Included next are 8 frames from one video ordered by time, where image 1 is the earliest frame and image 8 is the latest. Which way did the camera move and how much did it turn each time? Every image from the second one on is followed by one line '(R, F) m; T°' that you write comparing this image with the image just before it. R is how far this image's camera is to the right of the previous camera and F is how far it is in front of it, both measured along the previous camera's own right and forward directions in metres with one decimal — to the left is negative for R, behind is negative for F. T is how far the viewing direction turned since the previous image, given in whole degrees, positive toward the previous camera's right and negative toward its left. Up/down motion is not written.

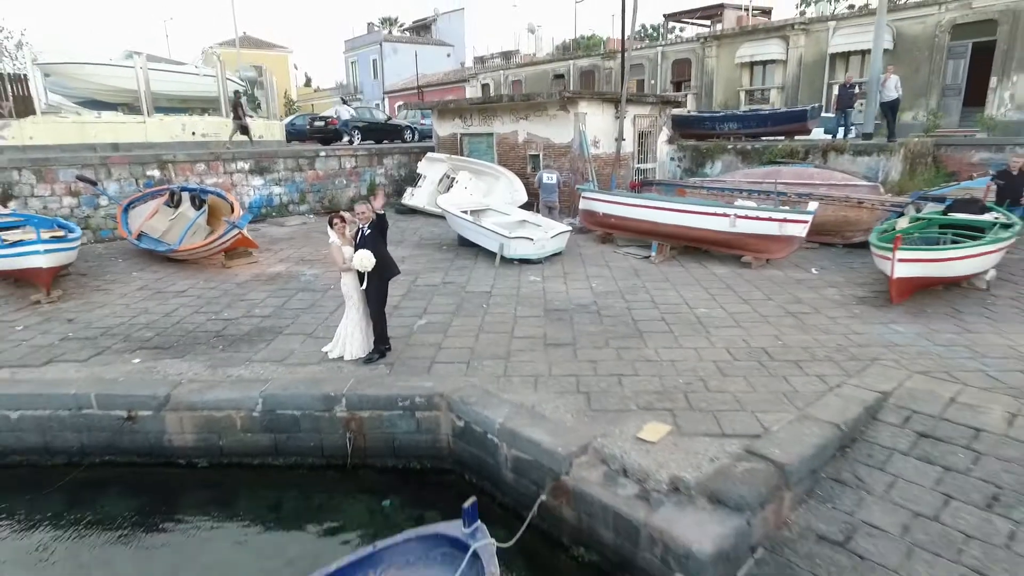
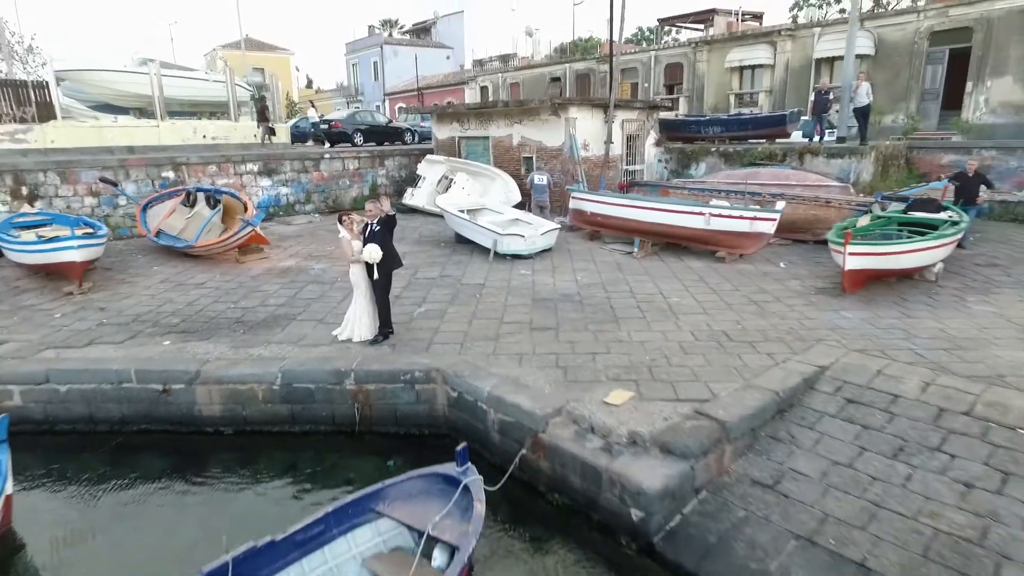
(+0.1, -0.7) m; 0°
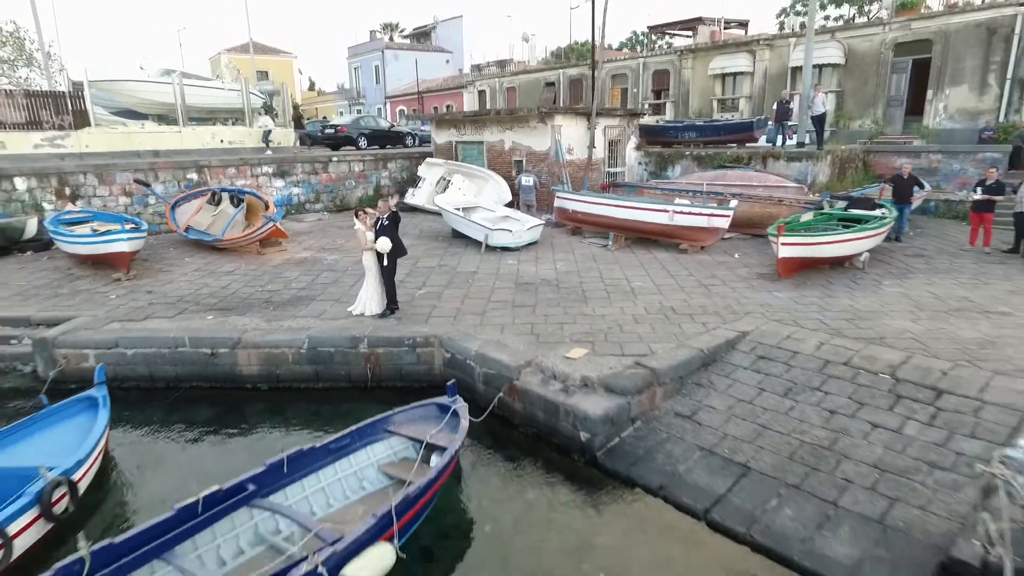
(+0.1, -1.3) m; 0°
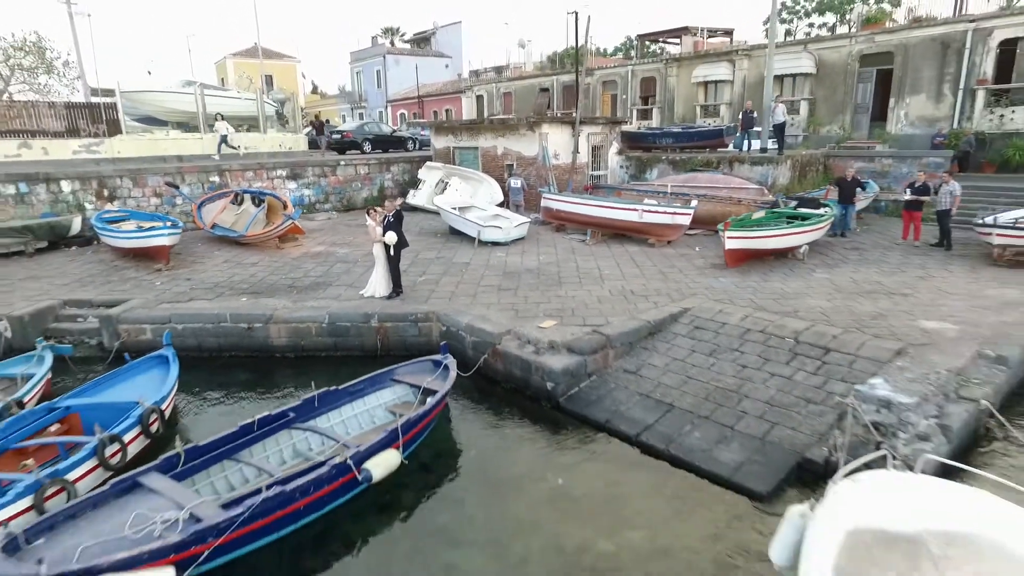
(+0.2, -1.5) m; 0°
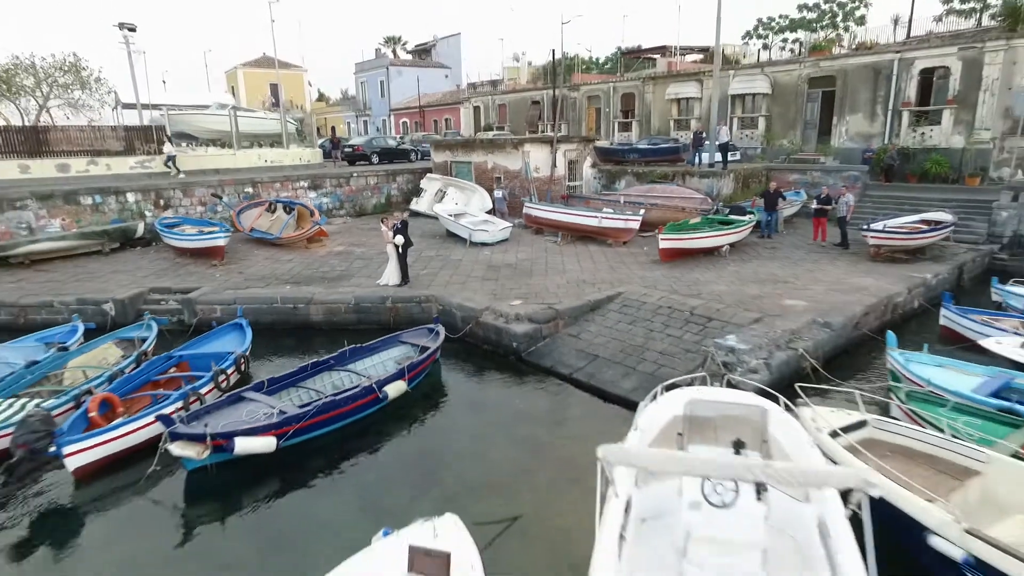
(+0.3, -2.9) m; 0°
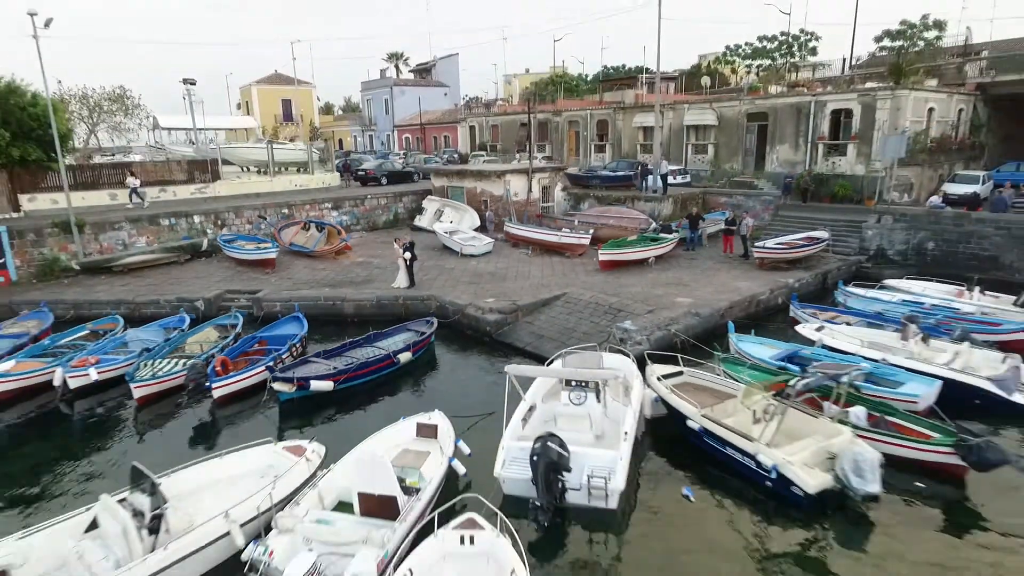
(+0.5, -4.5) m; 0°
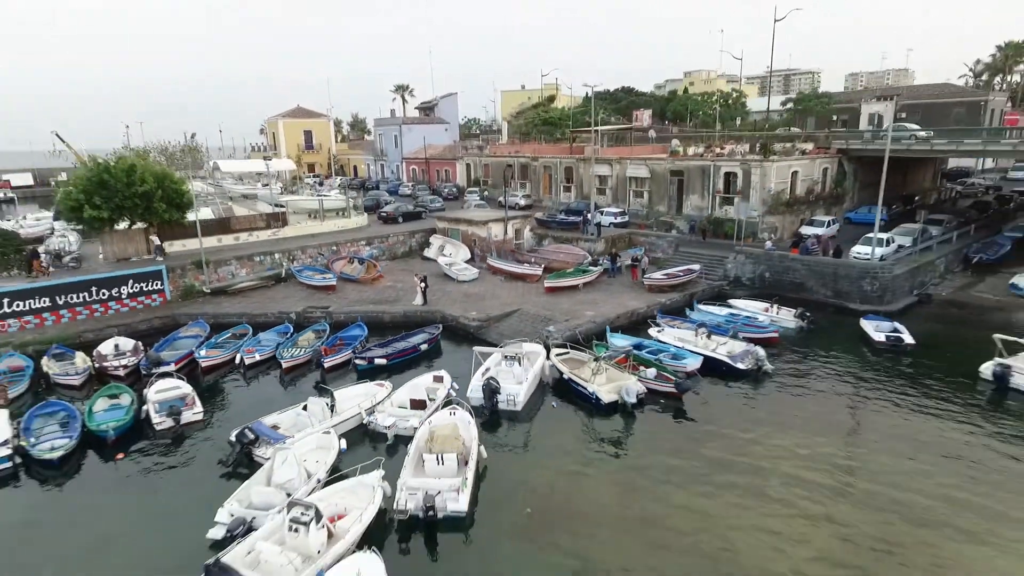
(+0.8, -9.7) m; 0°
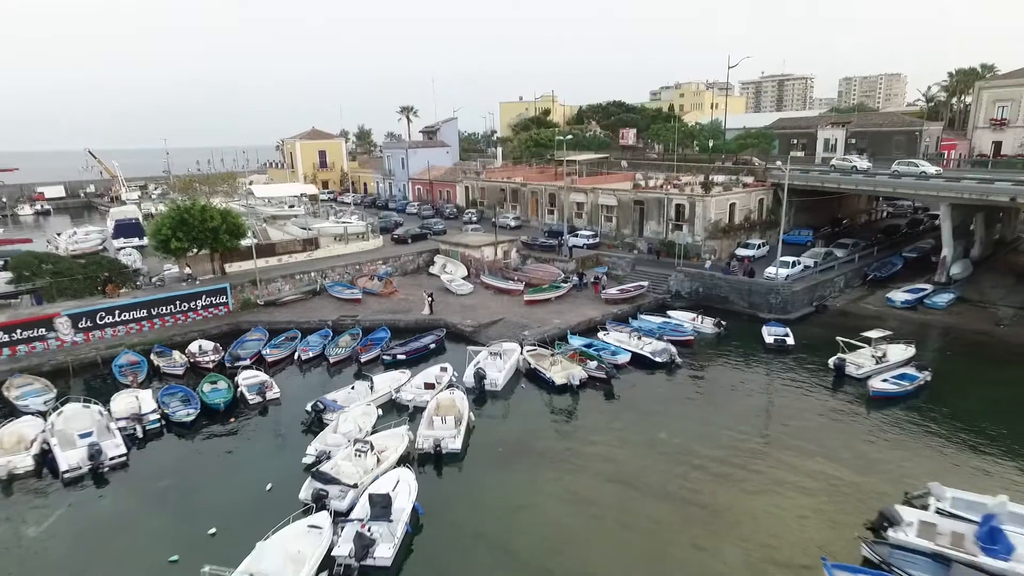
(+0.6, -7.7) m; 0°
